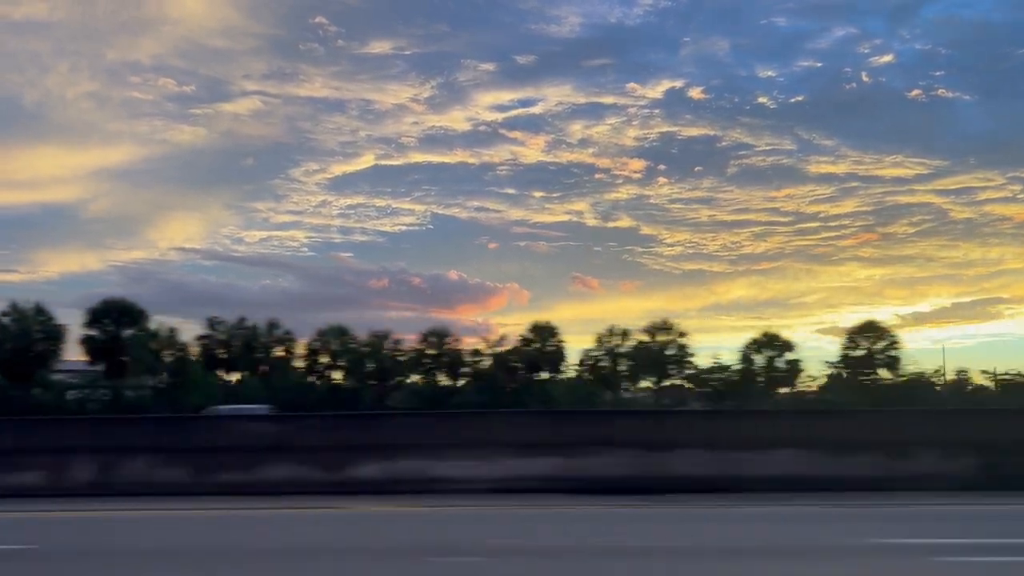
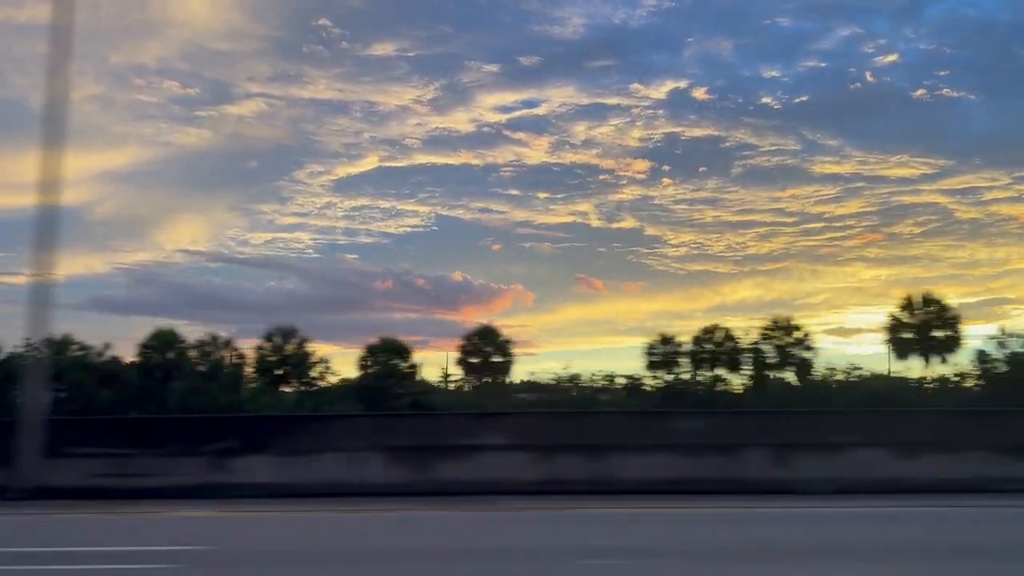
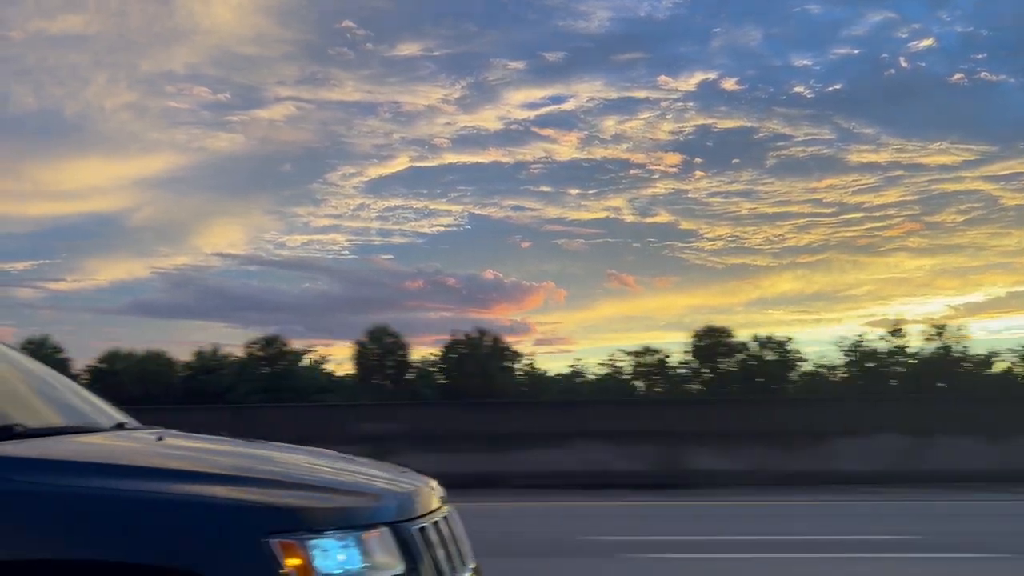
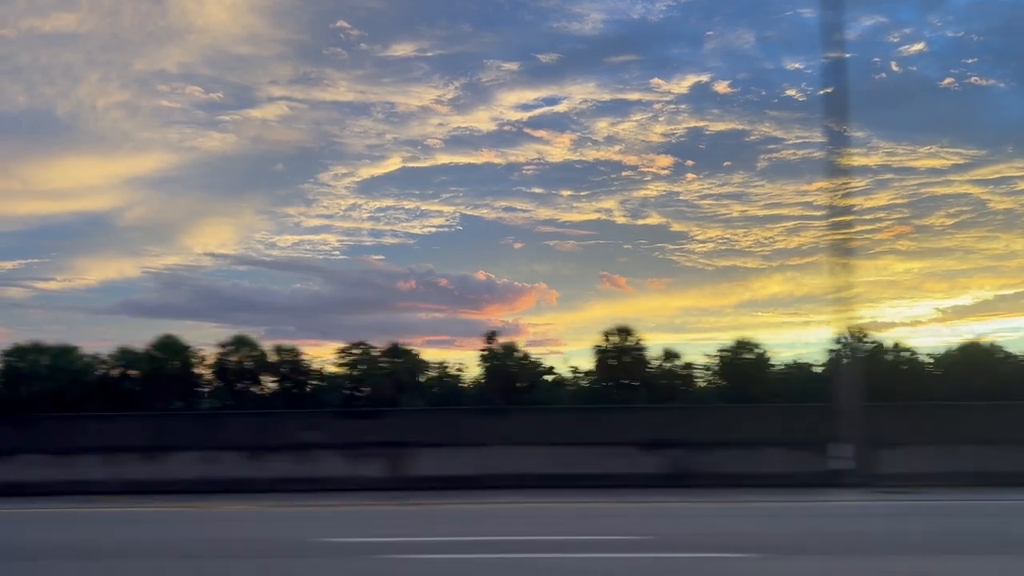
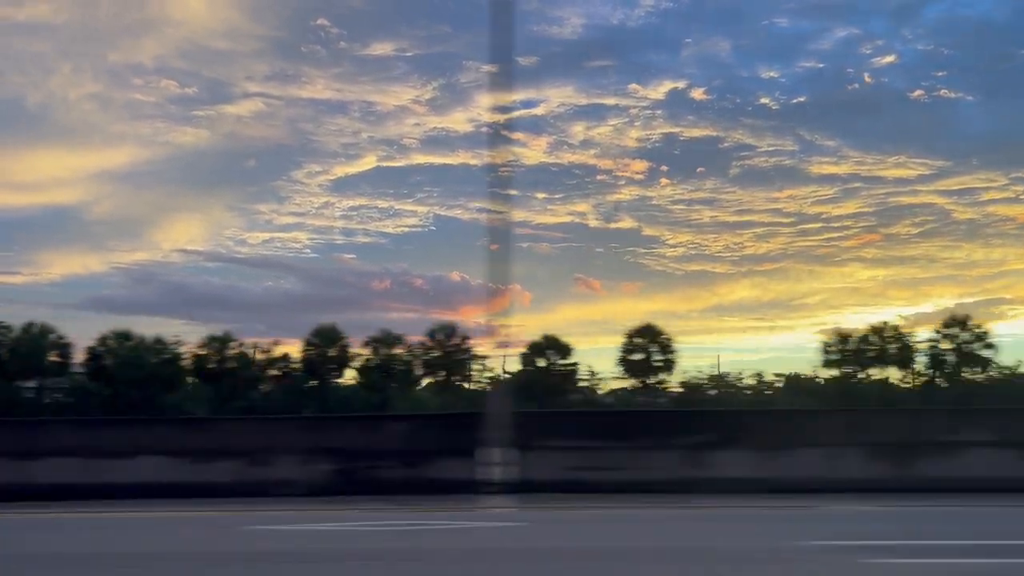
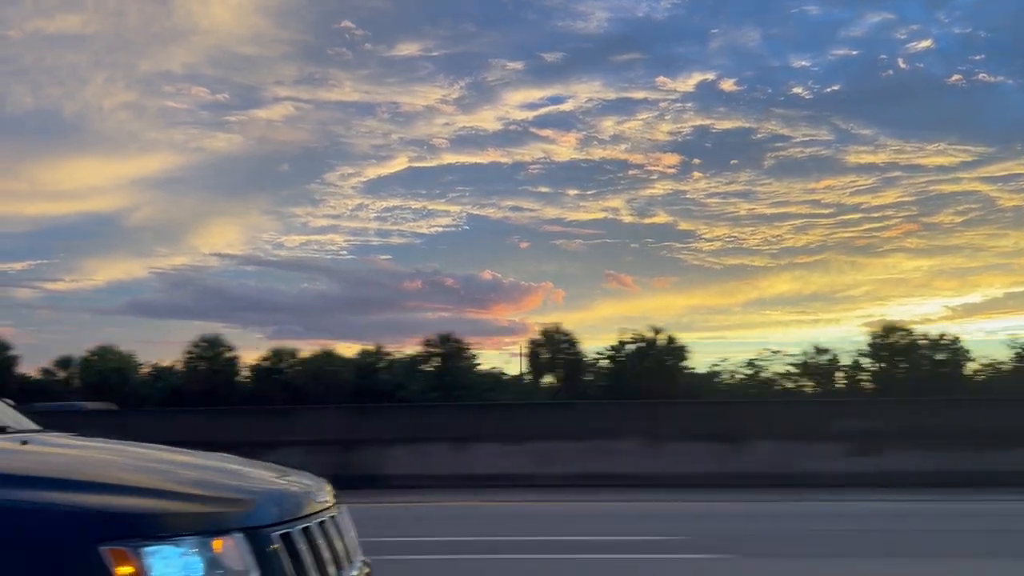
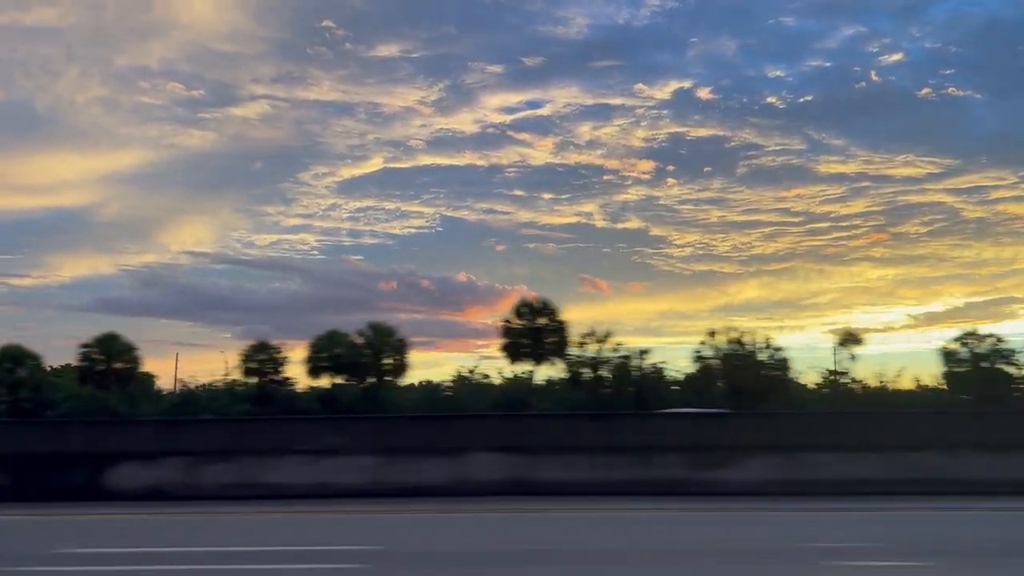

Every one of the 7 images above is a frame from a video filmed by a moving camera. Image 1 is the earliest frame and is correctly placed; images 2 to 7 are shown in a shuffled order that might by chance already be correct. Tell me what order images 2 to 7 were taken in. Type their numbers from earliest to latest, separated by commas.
5, 2, 7, 4, 6, 3
